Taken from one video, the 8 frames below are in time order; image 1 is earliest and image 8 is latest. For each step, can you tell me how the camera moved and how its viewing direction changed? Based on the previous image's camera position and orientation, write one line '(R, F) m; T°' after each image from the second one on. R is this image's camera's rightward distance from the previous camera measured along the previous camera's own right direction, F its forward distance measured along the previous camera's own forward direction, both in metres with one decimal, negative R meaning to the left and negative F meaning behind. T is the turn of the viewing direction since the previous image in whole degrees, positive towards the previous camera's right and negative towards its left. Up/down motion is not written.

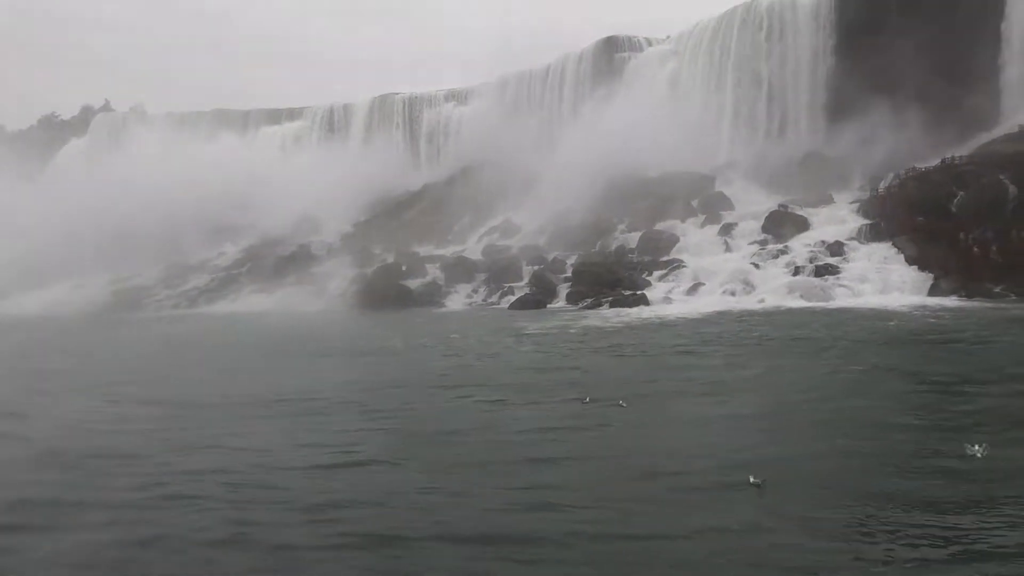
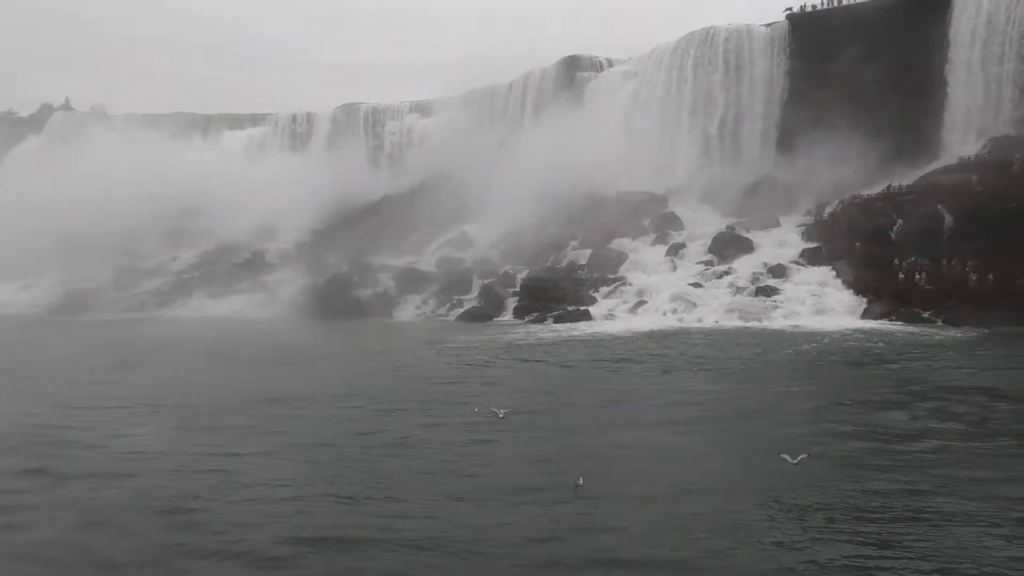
(+0.4, -0.3) m; +2°
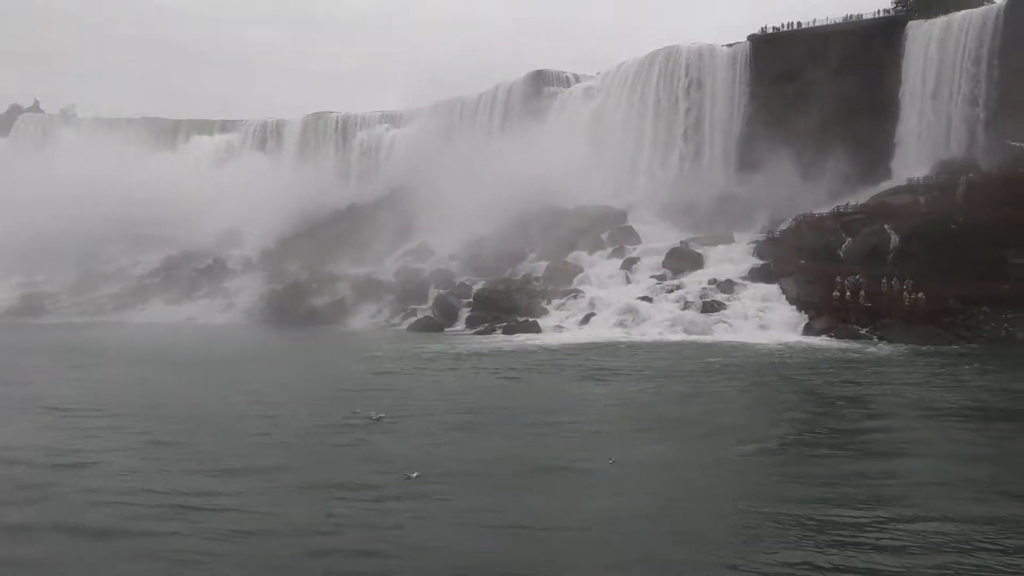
(+0.6, -0.4) m; +1°
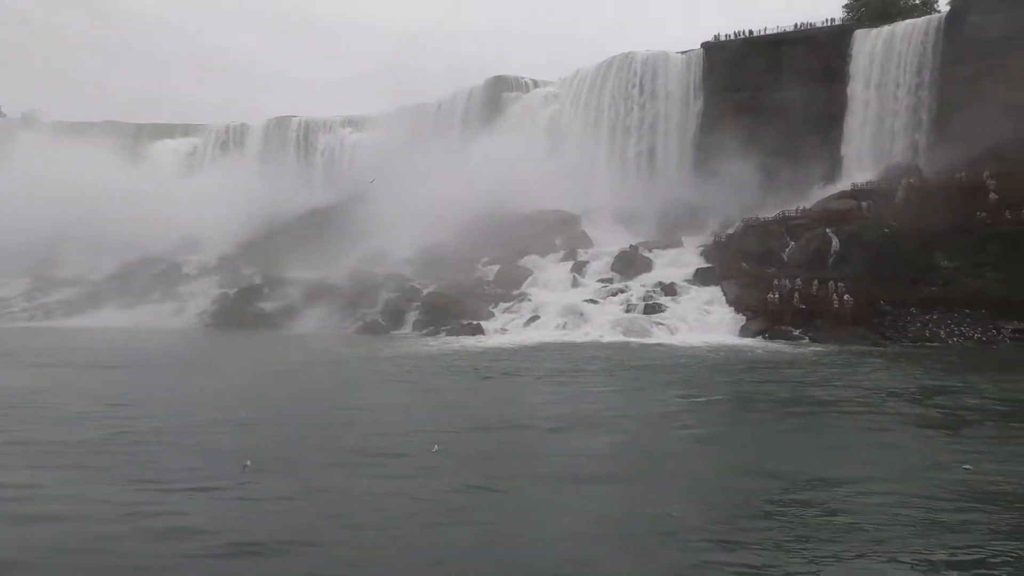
(+0.8, -0.4) m; +2°
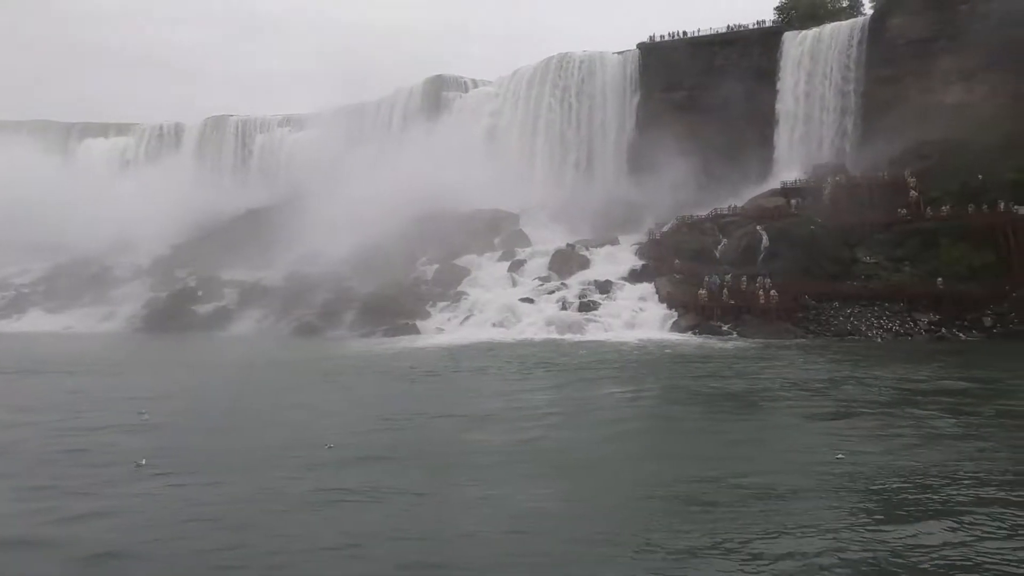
(+0.3, -0.2) m; +4°
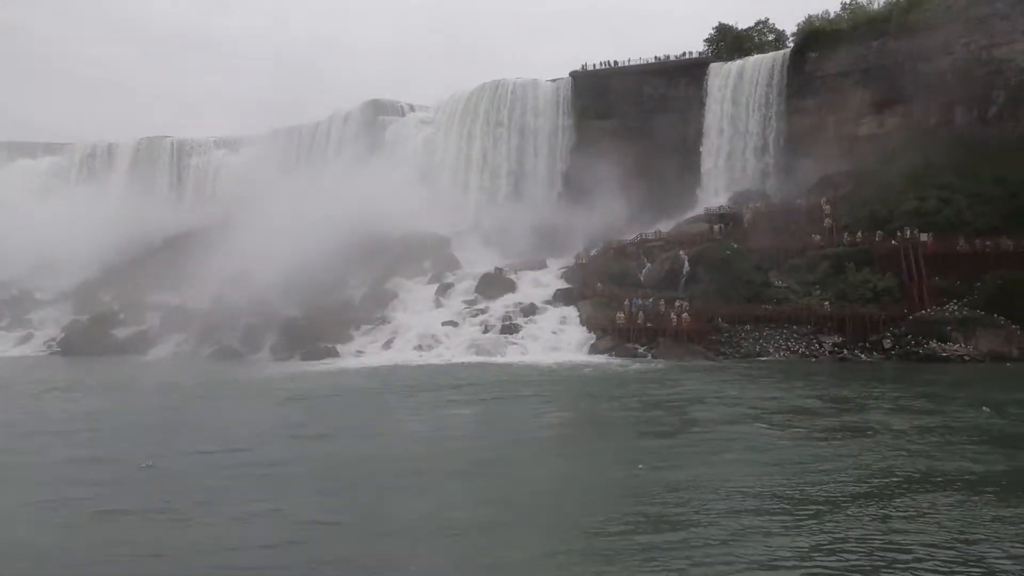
(+0.8, -0.4) m; +3°
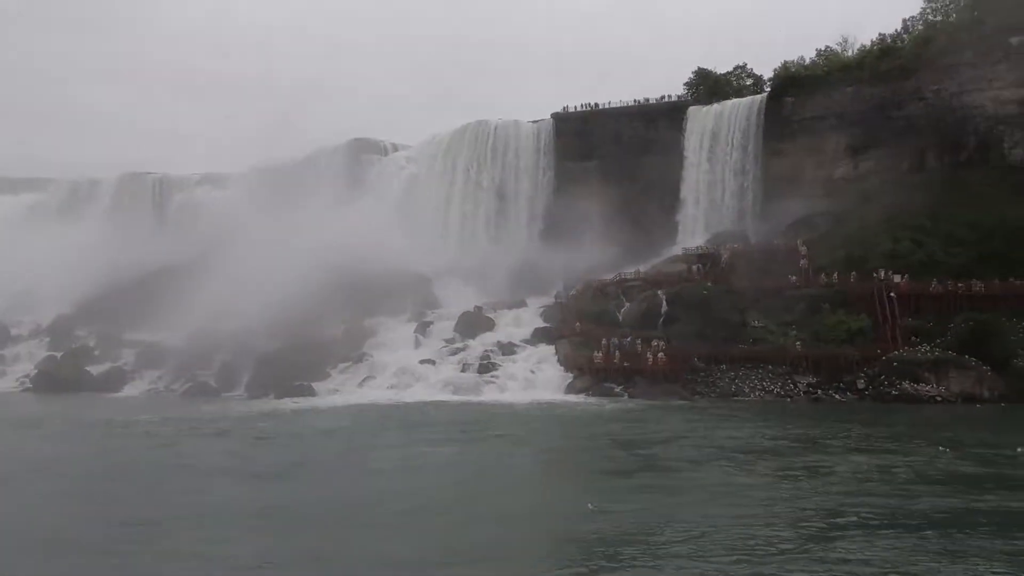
(+0.2, -0.1) m; +1°
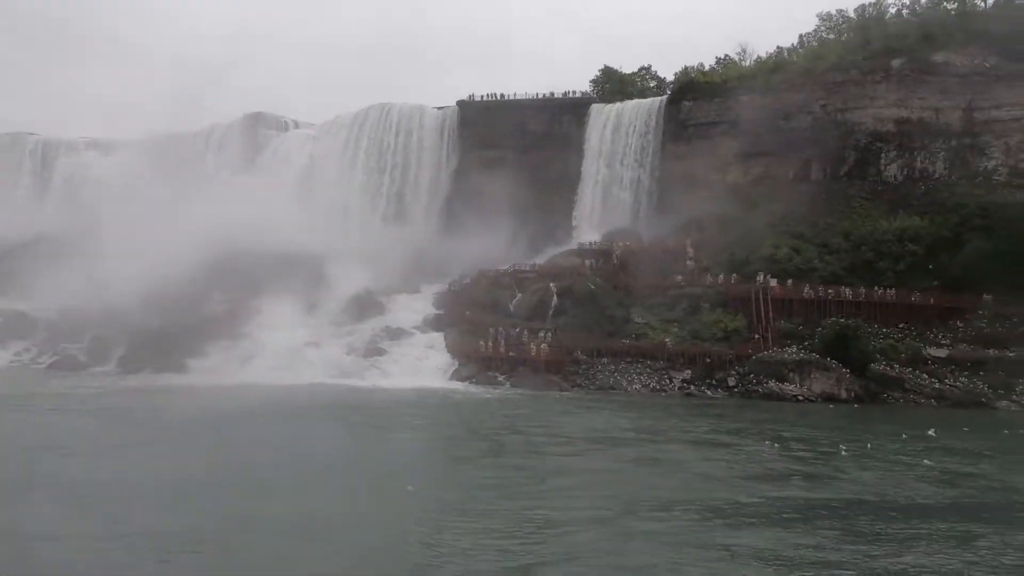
(+0.5, -0.2) m; +6°
